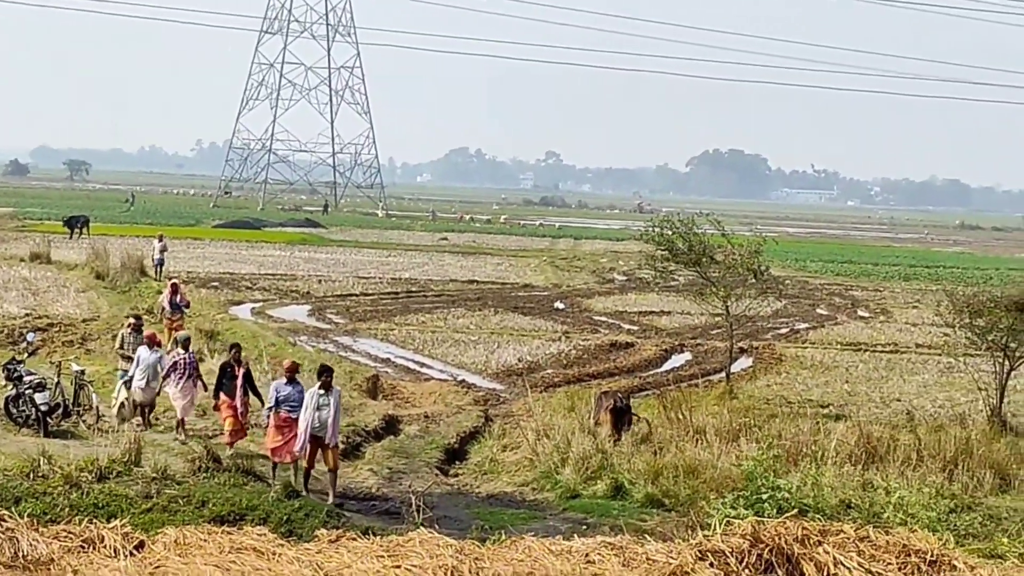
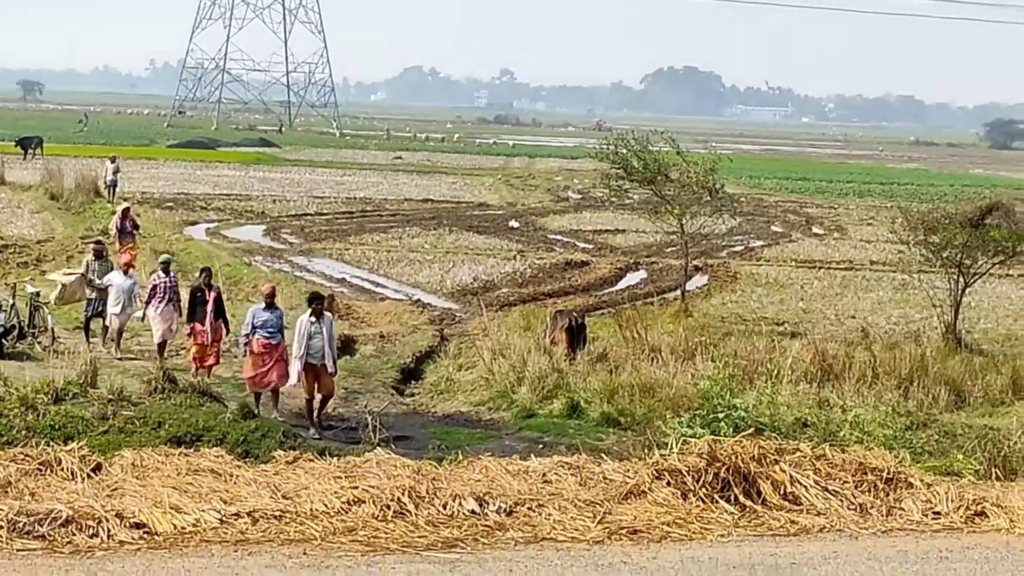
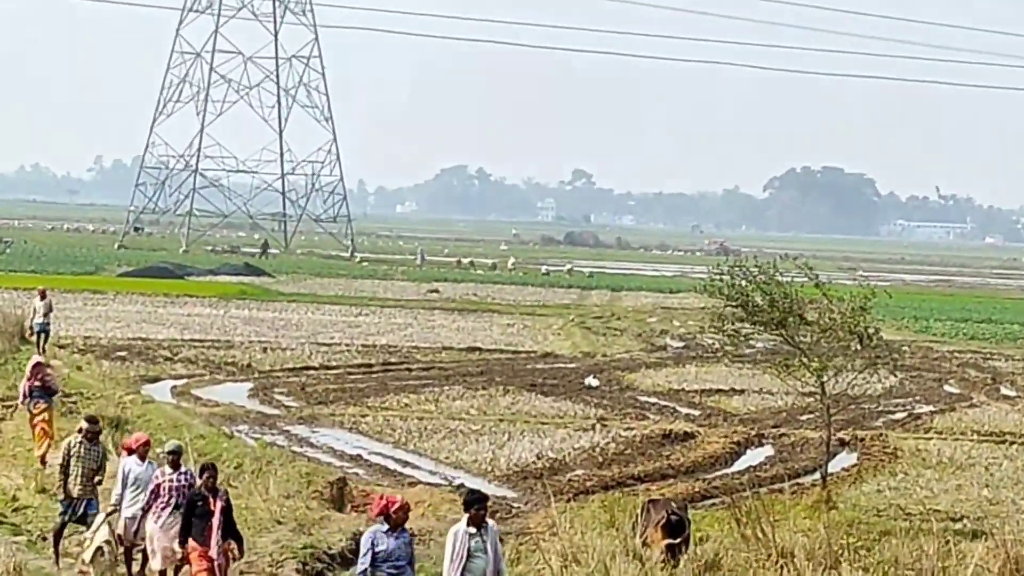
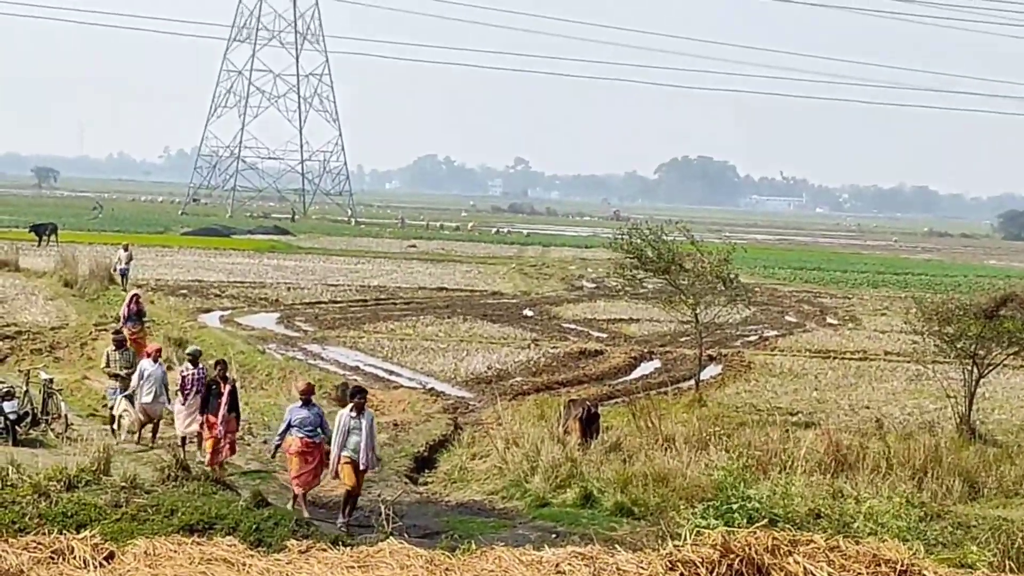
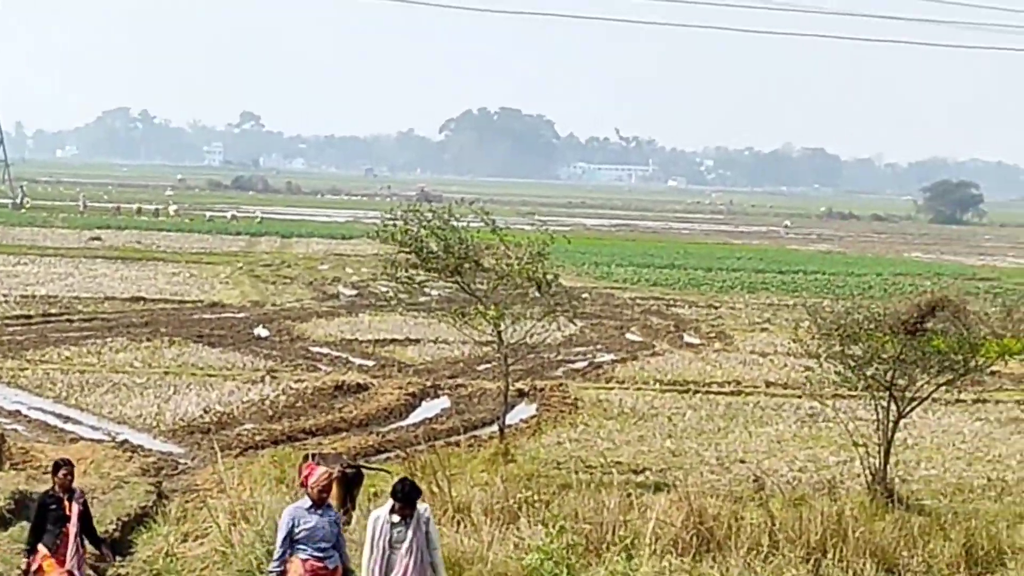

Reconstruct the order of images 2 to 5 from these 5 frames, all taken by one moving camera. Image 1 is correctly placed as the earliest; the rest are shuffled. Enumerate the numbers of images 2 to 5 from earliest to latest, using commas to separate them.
2, 4, 3, 5
